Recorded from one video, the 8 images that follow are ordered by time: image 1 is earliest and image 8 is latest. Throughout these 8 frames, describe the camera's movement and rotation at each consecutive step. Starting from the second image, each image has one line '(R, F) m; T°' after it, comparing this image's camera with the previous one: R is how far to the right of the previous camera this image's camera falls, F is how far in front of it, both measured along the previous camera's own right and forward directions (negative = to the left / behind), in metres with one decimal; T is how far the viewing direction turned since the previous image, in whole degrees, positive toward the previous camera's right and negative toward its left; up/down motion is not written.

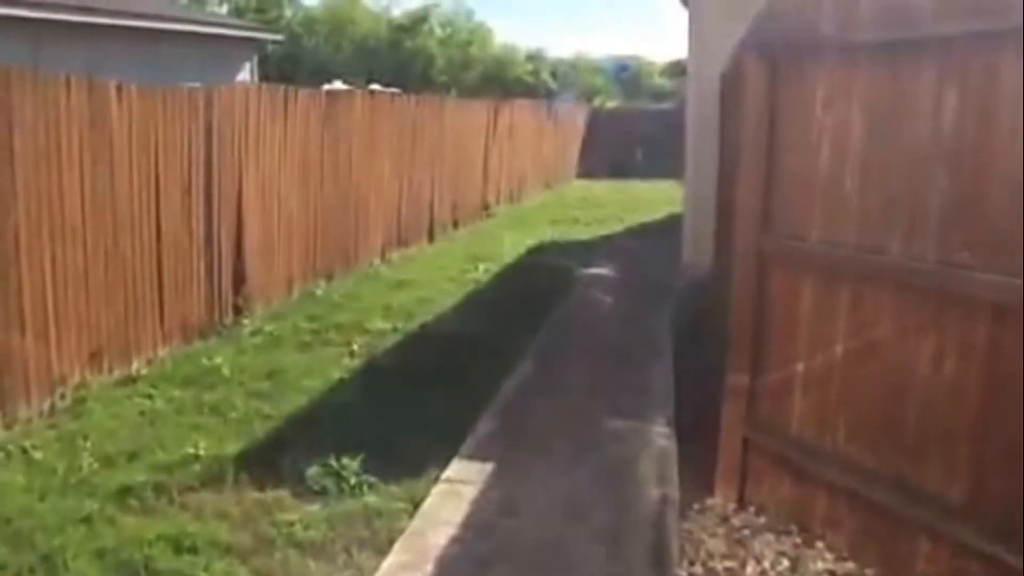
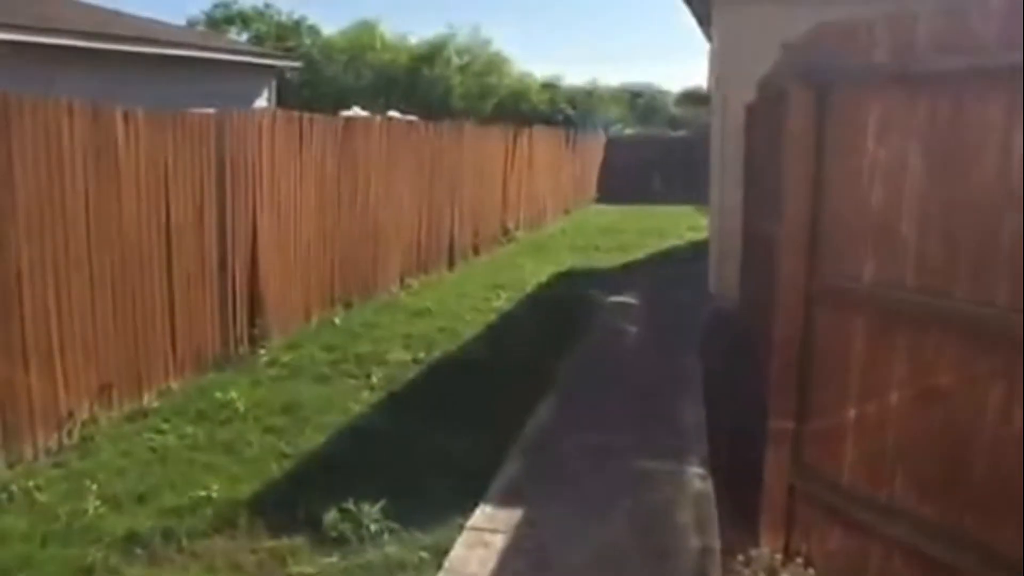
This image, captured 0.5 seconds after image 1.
(0.0, +0.2) m; -1°
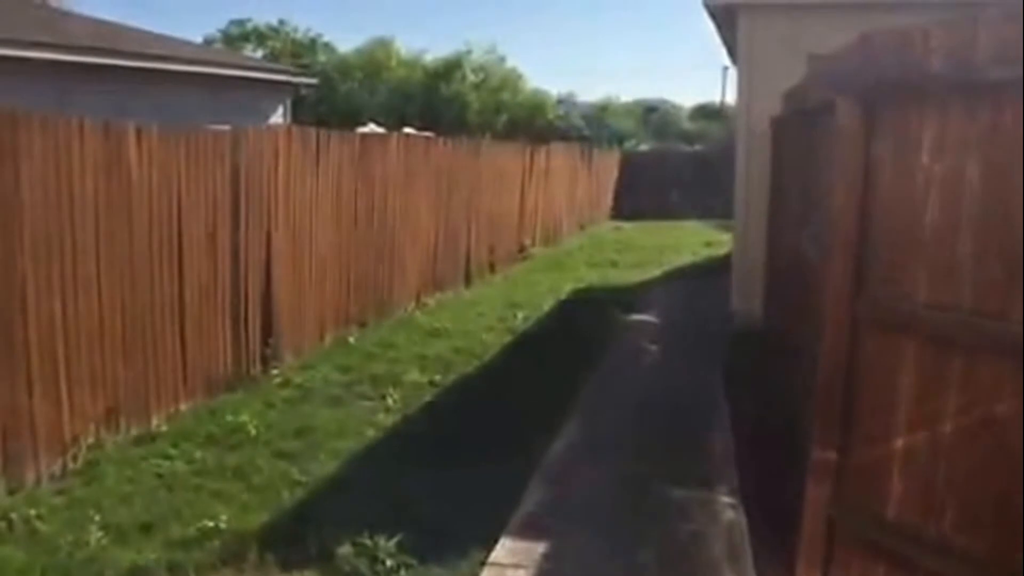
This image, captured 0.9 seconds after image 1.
(0.0, +0.2) m; -1°
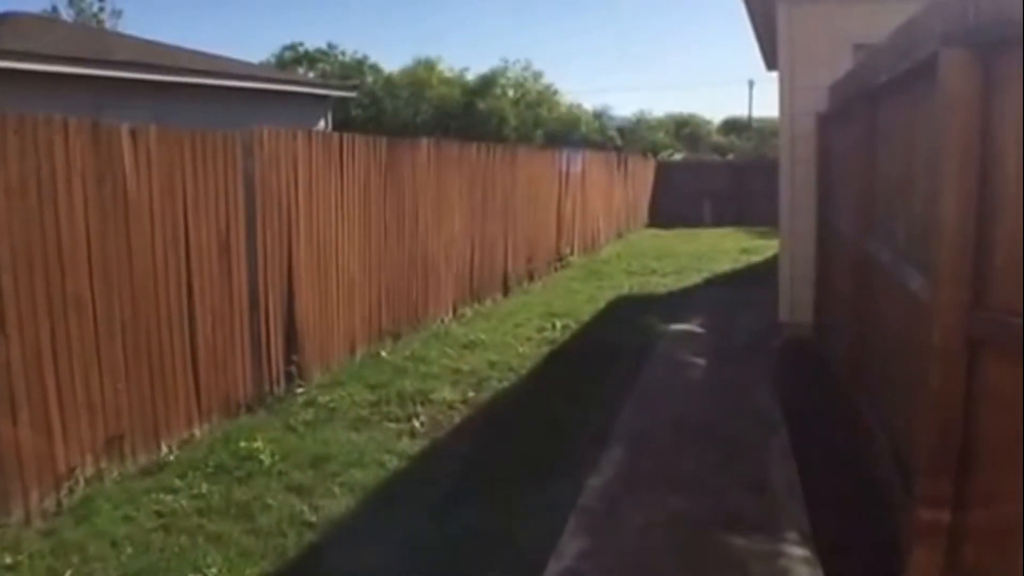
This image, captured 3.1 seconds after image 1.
(0.0, +0.6) m; -2°
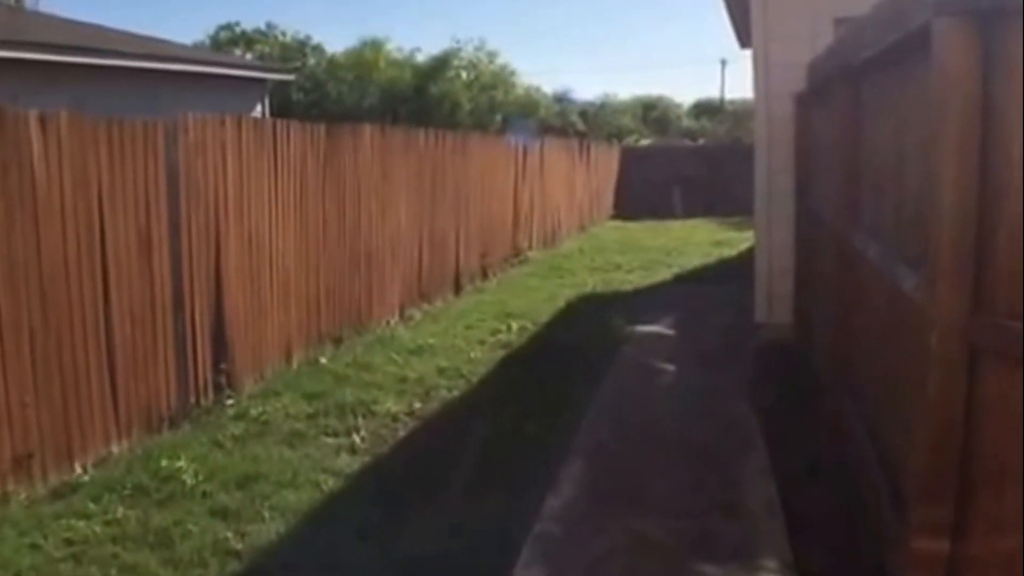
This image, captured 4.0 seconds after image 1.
(0.0, +0.5) m; +2°
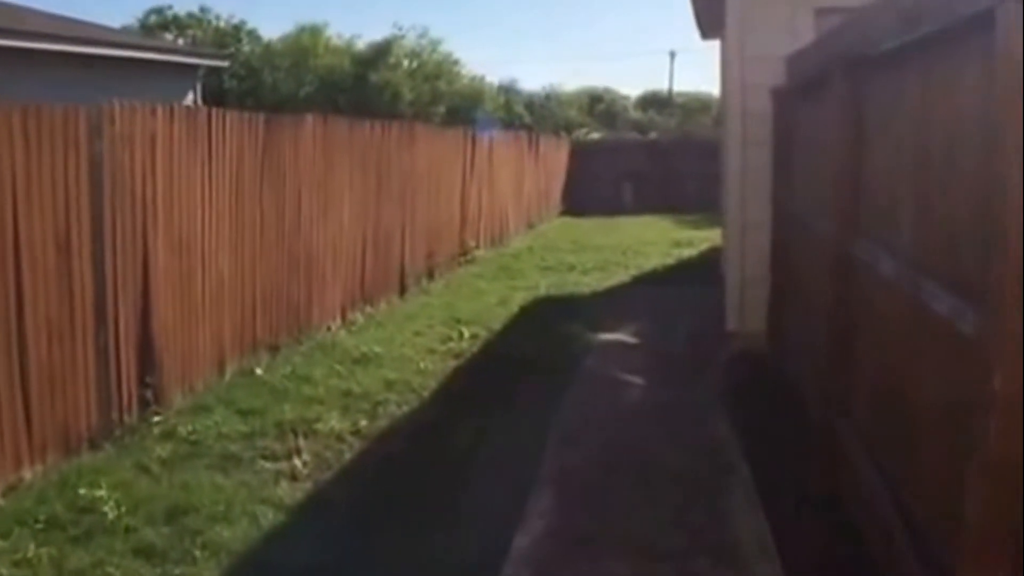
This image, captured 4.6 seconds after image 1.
(-0.1, +0.5) m; +3°
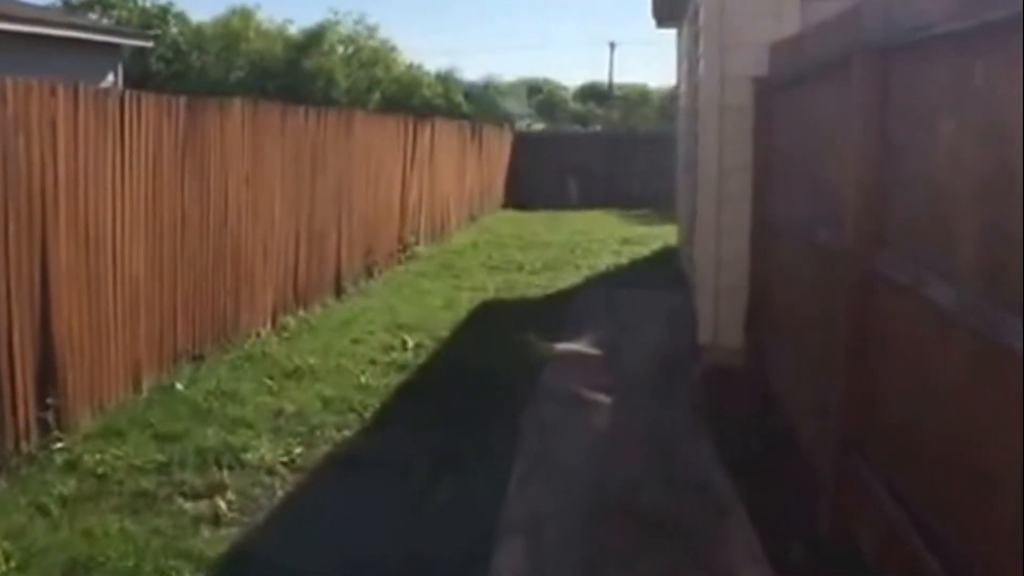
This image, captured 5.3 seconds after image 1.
(-0.1, +0.7) m; +3°
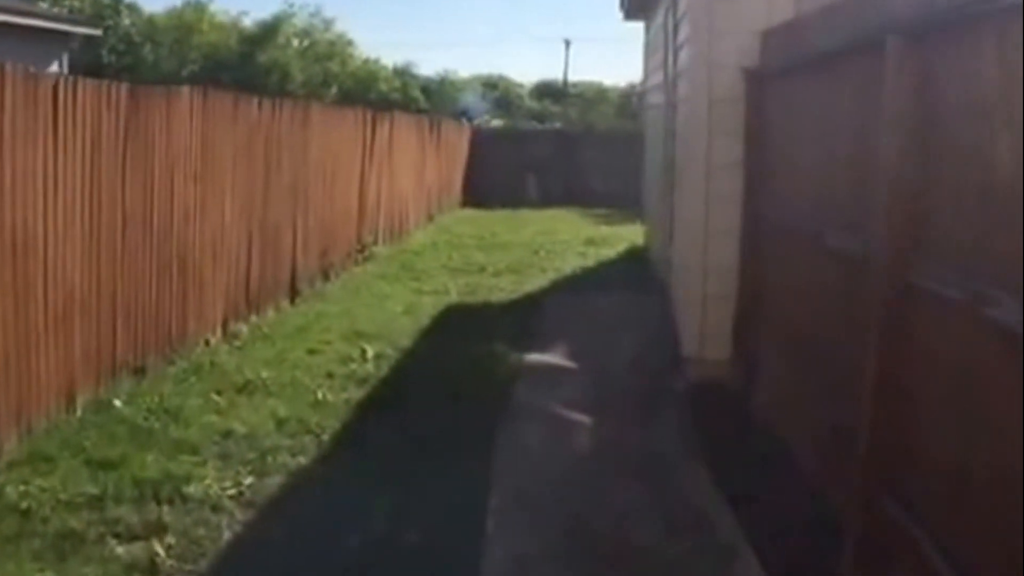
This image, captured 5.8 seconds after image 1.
(-0.1, +0.5) m; +2°
